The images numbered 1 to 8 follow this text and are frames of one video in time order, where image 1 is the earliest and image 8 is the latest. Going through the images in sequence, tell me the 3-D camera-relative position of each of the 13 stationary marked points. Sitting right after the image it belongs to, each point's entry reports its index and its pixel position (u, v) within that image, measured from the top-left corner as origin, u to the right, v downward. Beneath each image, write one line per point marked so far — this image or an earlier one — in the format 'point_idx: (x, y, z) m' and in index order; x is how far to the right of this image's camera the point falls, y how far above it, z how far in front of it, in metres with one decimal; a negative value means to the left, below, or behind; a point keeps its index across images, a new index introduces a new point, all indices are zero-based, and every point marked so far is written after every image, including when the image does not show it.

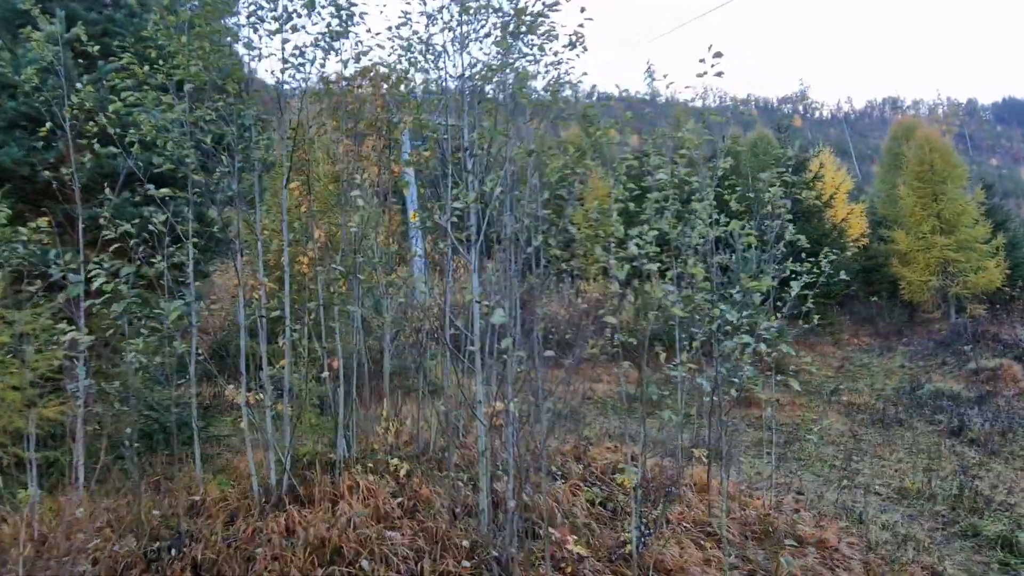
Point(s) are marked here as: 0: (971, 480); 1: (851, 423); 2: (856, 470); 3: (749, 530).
0: (+4.2, -1.7, +6.7) m
1: (+4.4, -1.8, +9.5) m
2: (+3.4, -1.8, +7.3) m
3: (+1.4, -1.5, +4.5) m
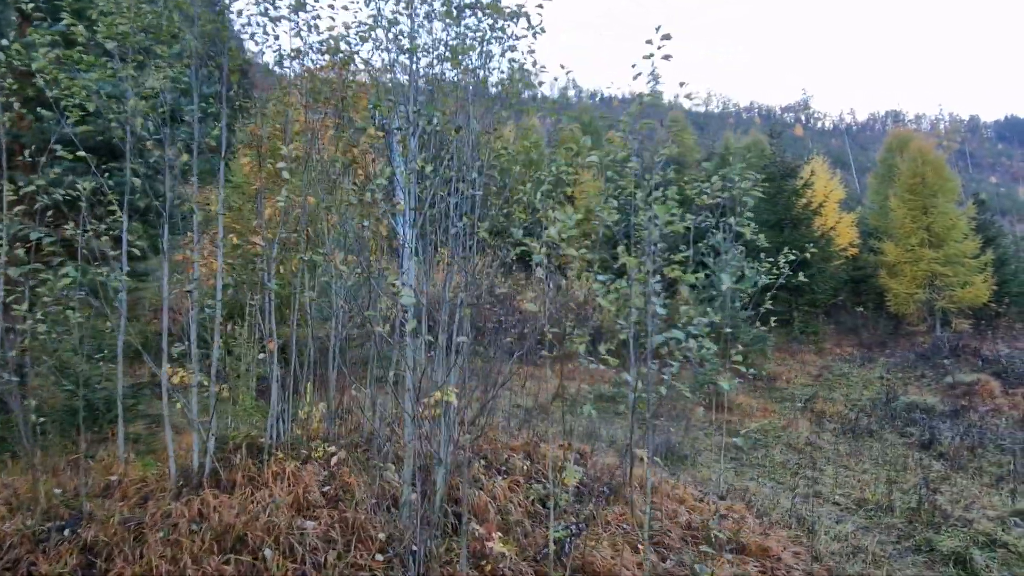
0: (+3.8, -1.8, +6.6) m
1: (+3.9, -1.9, +9.4) m
2: (+3.0, -1.9, +7.2) m
3: (+1.0, -1.5, +4.3) m
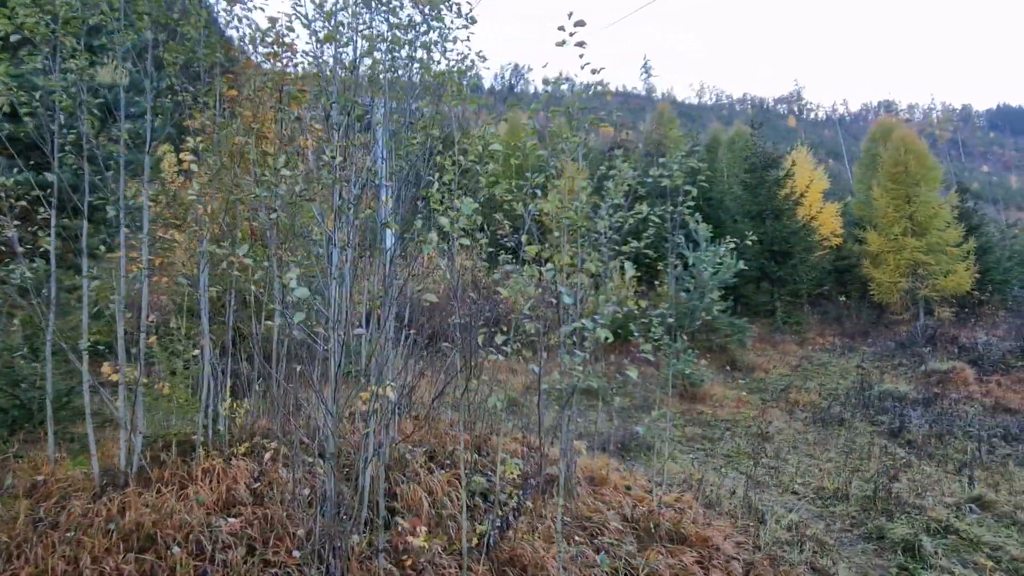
0: (+3.4, -1.7, +6.5) m
1: (+3.6, -1.7, +9.4) m
2: (+2.6, -1.8, +7.1) m
3: (+0.7, -1.4, +4.3) m
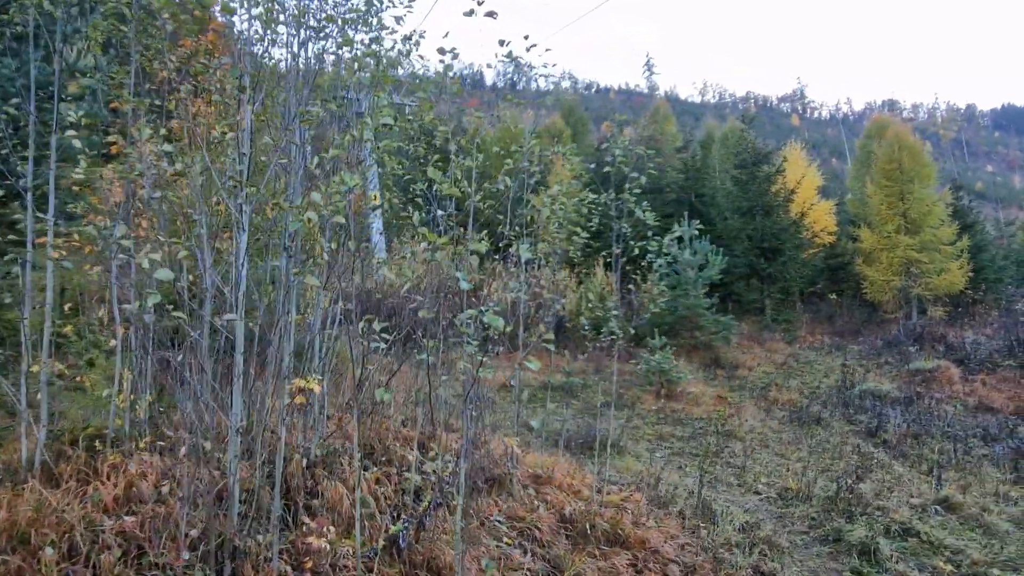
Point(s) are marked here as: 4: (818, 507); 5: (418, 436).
0: (+3.0, -1.7, +6.4) m
1: (+3.2, -1.7, +9.2) m
2: (+2.2, -1.7, +7.0) m
3: (+0.3, -1.4, +4.1) m
4: (+2.4, -1.7, +5.7) m
5: (-0.7, -1.0, +5.2) m
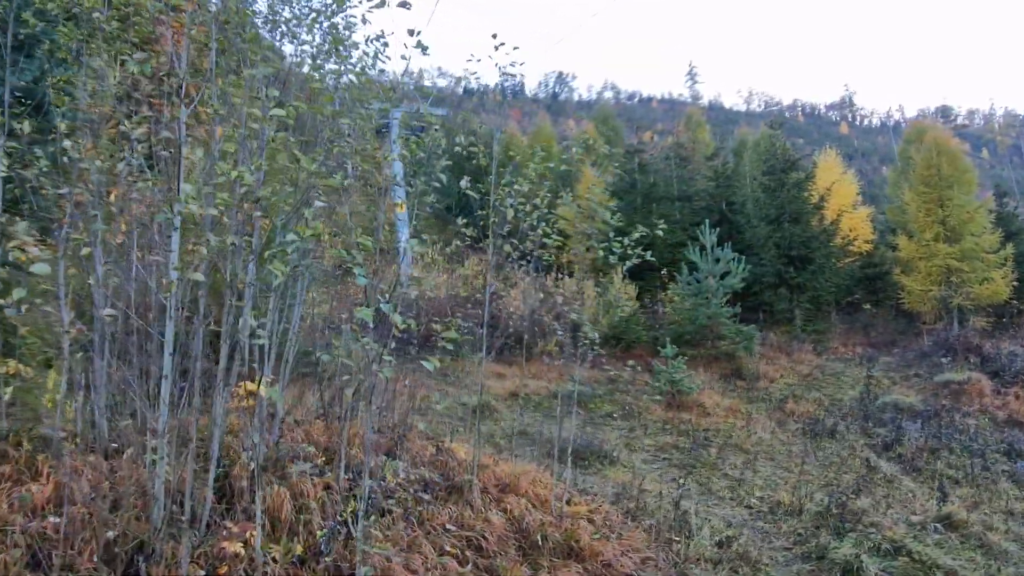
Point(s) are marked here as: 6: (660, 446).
0: (+2.9, -1.7, +6.0) m
1: (+3.2, -1.8, +8.9) m
2: (+2.1, -1.8, +6.7) m
3: (0.0, -1.4, +4.0) m
4: (+2.2, -1.7, +5.4) m
5: (-0.9, -1.1, +5.1) m
6: (+1.6, -1.7, +8.0) m
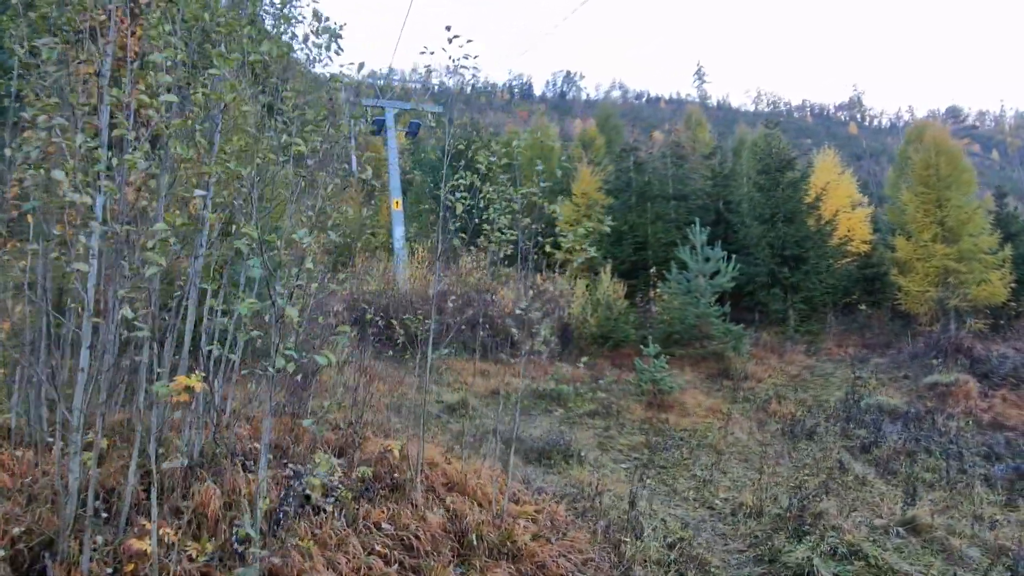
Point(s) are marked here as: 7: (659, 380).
0: (+2.5, -1.7, +5.9) m
1: (+2.9, -1.7, +8.7) m
2: (+1.8, -1.7, +6.6) m
3: (-0.3, -1.3, +3.9) m
4: (+1.8, -1.7, +5.3) m
5: (-1.2, -1.0, +5.0) m
6: (+1.3, -1.7, +7.9) m
7: (+2.0, -1.3, +10.2) m
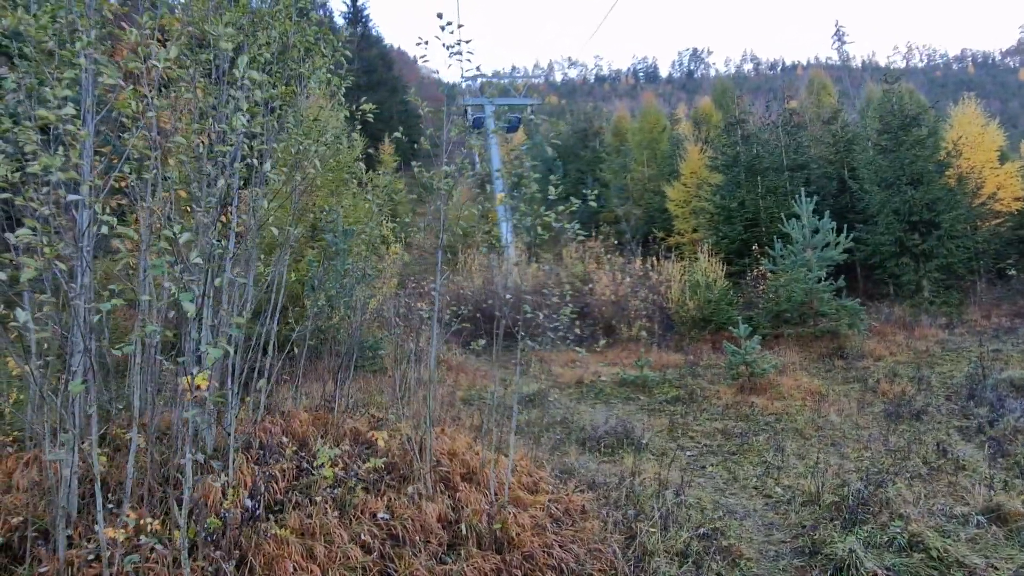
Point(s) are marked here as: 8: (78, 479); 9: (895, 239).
0: (+2.8, -1.4, +5.4) m
1: (+3.7, -1.4, +8.0) m
2: (+2.2, -1.5, +6.1) m
3: (-0.4, -1.3, +3.9) m
4: (+2.1, -1.5, +4.9) m
5: (-1.0, -1.0, +5.1) m
6: (+2.0, -1.5, +7.5) m
7: (+3.1, -1.0, +9.6) m
8: (-2.0, -0.9, +3.4) m
9: (+8.5, +1.1, +16.3) m
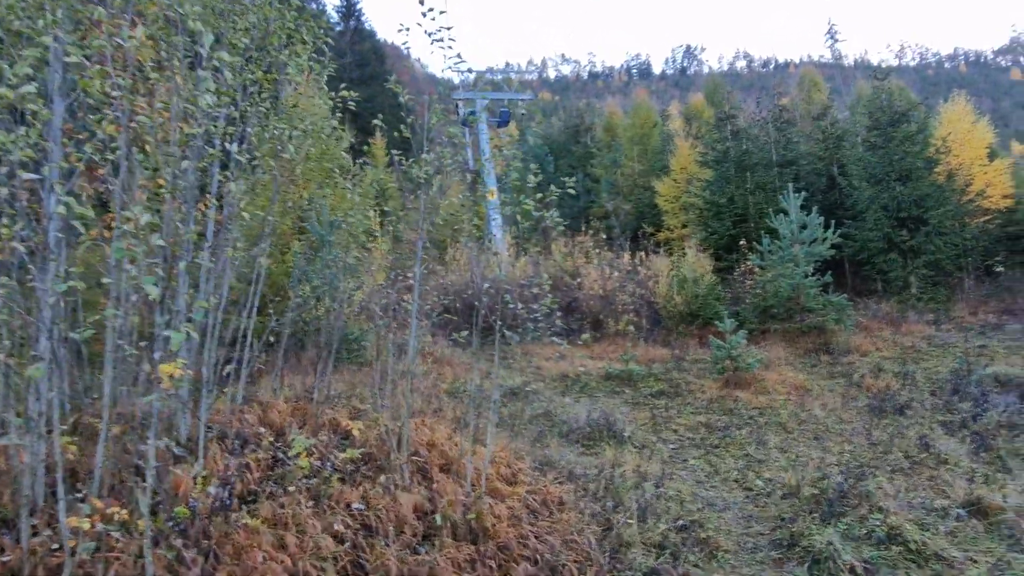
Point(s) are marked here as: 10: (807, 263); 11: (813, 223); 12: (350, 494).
0: (+2.7, -1.4, +5.3) m
1: (+3.5, -1.3, +8.0) m
2: (+2.1, -1.4, +6.1) m
3: (-0.5, -1.2, +3.8) m
4: (+1.9, -1.4, +4.9) m
5: (-1.2, -0.9, +5.1) m
6: (+1.8, -1.4, +7.5) m
7: (+2.9, -0.9, +9.6) m
8: (-2.1, -0.8, +3.4) m
9: (+8.3, +1.2, +16.4) m
10: (+5.0, +0.4, +12.5) m
11: (+5.1, +1.1, +12.7) m
12: (-0.9, -1.1, +4.0) m
